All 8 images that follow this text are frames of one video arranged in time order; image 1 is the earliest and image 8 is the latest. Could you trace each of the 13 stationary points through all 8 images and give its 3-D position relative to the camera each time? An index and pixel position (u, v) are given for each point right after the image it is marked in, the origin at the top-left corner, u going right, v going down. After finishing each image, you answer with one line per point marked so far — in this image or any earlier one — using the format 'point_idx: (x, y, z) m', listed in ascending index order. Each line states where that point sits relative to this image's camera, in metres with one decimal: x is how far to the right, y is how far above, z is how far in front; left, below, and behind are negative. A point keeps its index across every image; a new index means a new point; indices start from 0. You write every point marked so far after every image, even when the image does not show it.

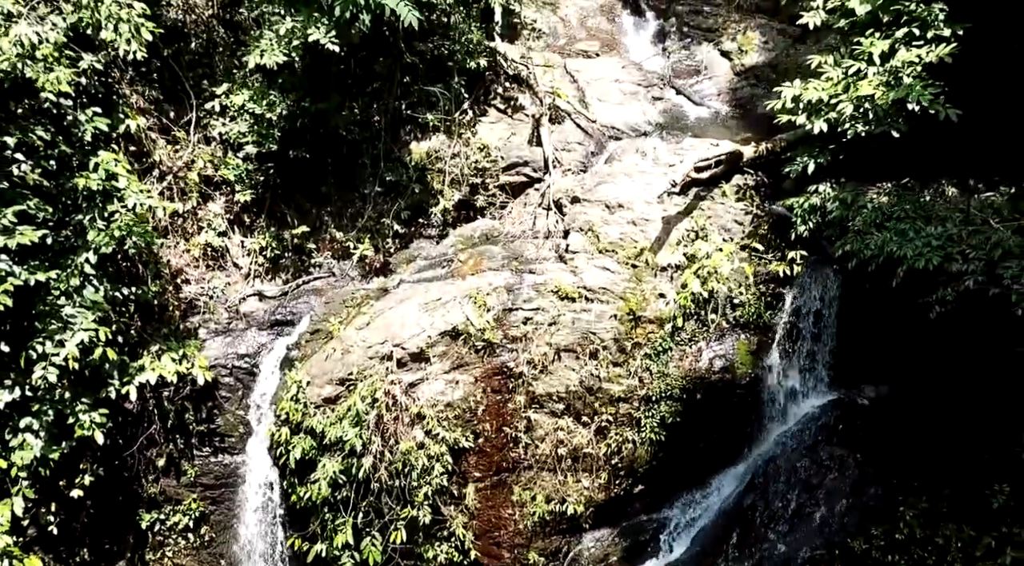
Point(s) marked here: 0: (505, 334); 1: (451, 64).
0: (0.0, -0.3, +5.4) m
1: (-0.5, +1.8, +6.8) m
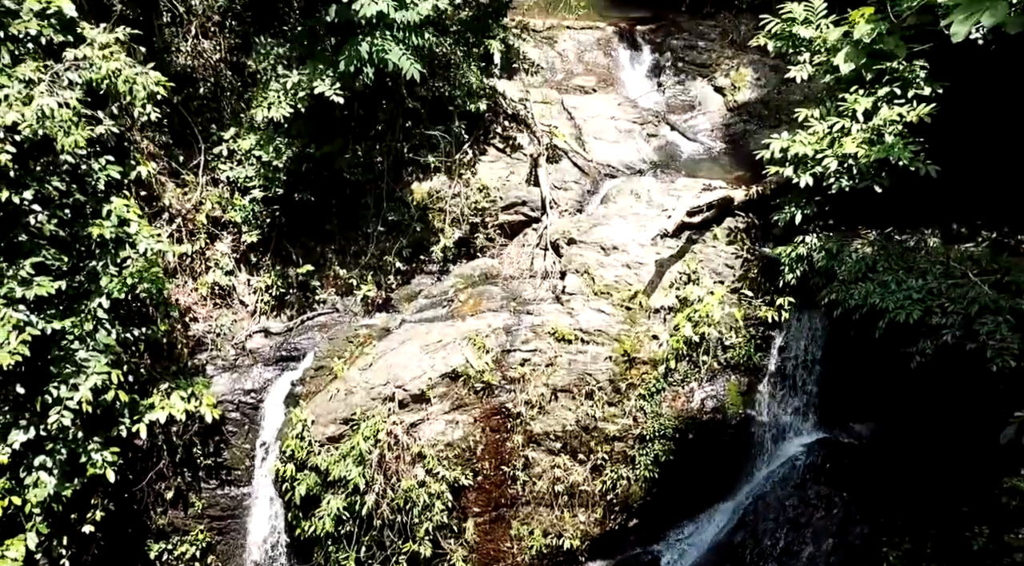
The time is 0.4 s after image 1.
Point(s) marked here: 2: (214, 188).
0: (-0.1, -0.7, +5.6) m
1: (-0.5, +1.5, +7.0) m
2: (-2.5, +0.8, +6.6) m
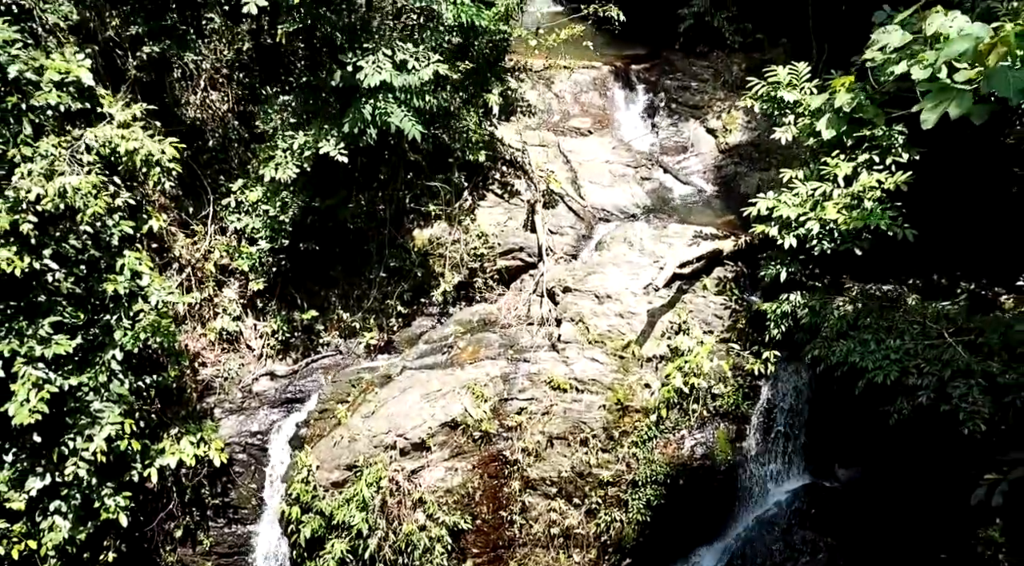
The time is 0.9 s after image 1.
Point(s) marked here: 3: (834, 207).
0: (-0.1, -1.0, +5.8) m
1: (-0.6, +1.1, +7.3) m
2: (-2.5, +0.4, +6.8) m
3: (+2.1, +0.5, +5.2) m
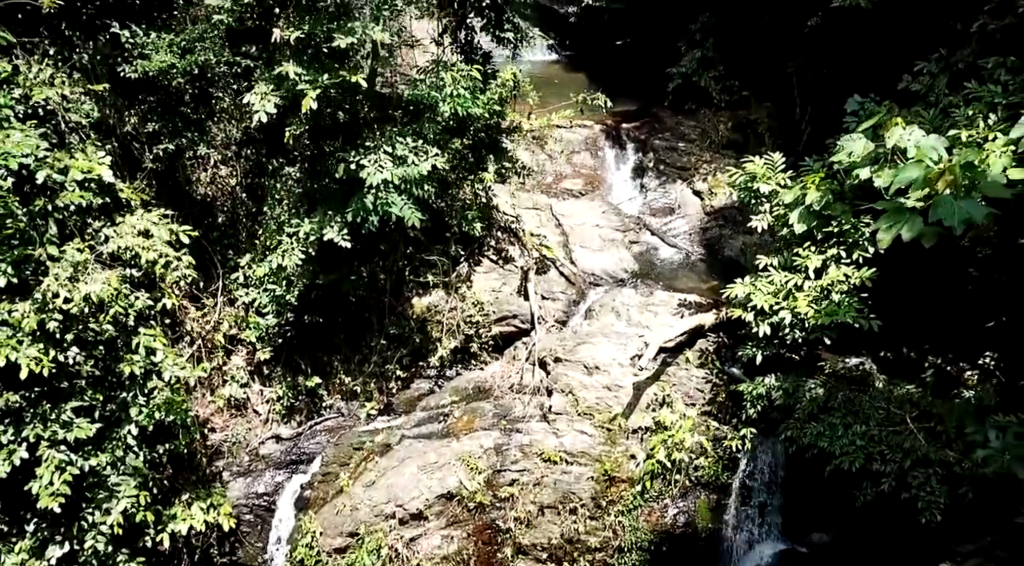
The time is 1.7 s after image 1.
0: (-0.1, -1.7, +6.2) m
1: (-0.6, +0.5, +7.6) m
2: (-2.6, -0.2, +7.2) m
3: (+2.1, -0.1, +5.6) m
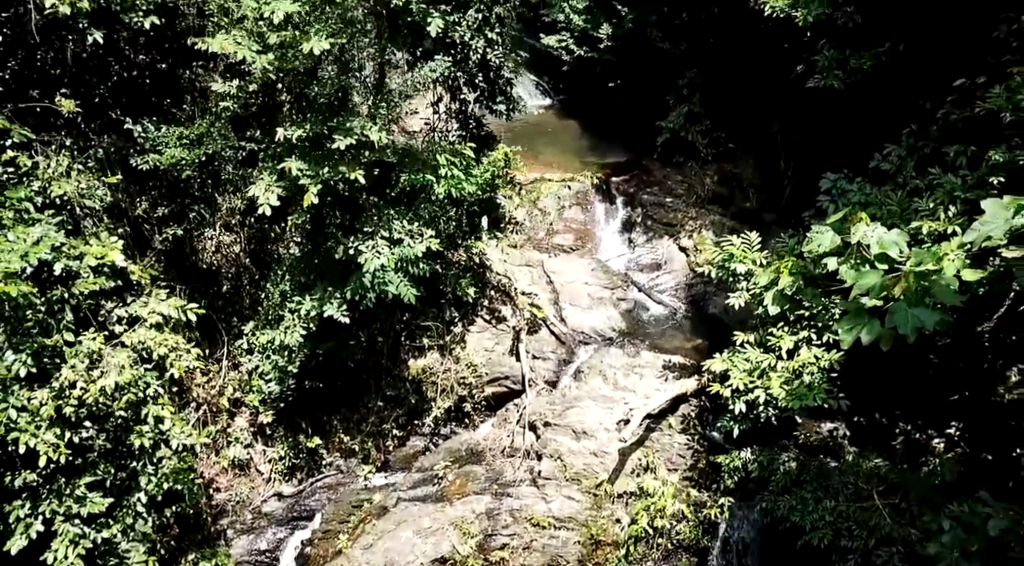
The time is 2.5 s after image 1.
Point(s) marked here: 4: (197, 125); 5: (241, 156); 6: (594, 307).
0: (-0.2, -2.3, +6.5) m
1: (-0.7, -0.2, +8.0) m
2: (-2.6, -0.9, +7.5) m
3: (+2.0, -0.7, +5.9) m
4: (-2.5, +1.2, +6.3) m
5: (-2.3, +1.1, +6.7) m
6: (+0.9, -0.3, +8.8) m
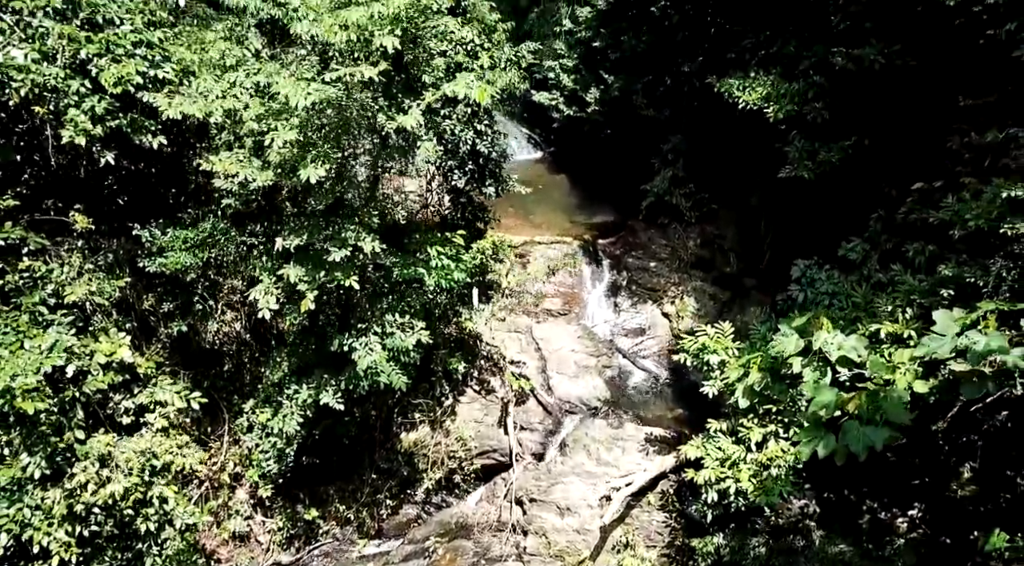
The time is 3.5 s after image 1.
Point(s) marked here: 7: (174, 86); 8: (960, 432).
0: (-0.3, -3.1, +6.8) m
1: (-0.8, -1.0, +8.4) m
2: (-2.8, -1.7, +7.9) m
3: (+1.9, -1.5, +6.3) m
4: (-2.6, +0.5, +6.7) m
5: (-2.4, +0.3, +7.0) m
6: (+0.8, -1.1, +9.1) m
7: (-2.7, +1.5, +6.3) m
8: (+3.4, -1.1, +5.9) m
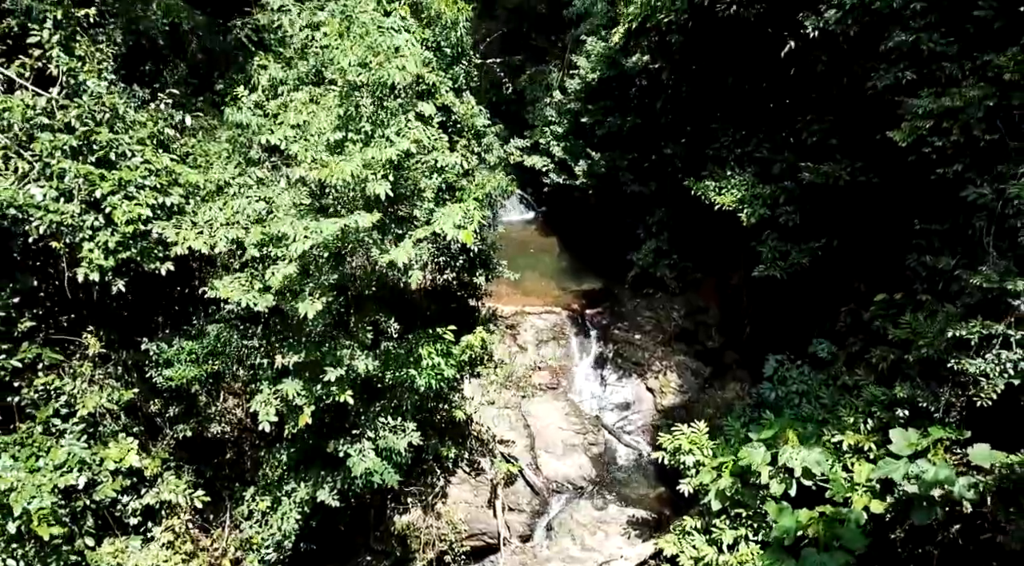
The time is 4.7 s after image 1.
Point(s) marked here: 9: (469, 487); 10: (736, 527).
0: (-0.5, -4.0, +7.2) m
1: (-0.9, -1.9, +8.8) m
2: (-2.9, -2.6, +8.2) m
3: (+1.7, -2.5, +6.7) m
4: (-2.7, -0.5, +7.1) m
5: (-2.5, -0.7, +7.5) m
6: (+0.7, -2.1, +9.5) m
7: (-2.8, +0.6, +6.7) m
8: (+3.2, -2.0, +6.3) m
9: (-0.5, -2.3, +8.9) m
10: (+1.9, -2.1, +6.9) m
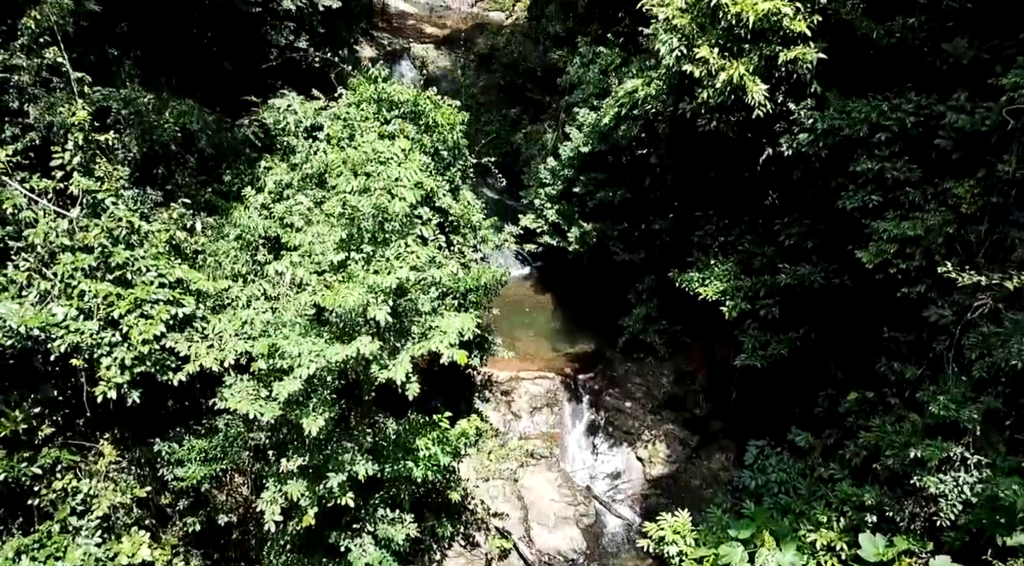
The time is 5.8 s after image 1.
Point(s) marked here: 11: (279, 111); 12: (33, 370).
0: (-0.5, -5.0, +7.5) m
1: (-1.0, -2.9, +9.1) m
2: (-3.0, -3.6, +8.6) m
3: (+1.7, -3.4, +7.0) m
4: (-2.8, -1.5, +7.5) m
5: (-2.6, -1.6, +7.8) m
6: (+0.6, -3.1, +9.9) m
7: (-2.9, -0.4, +7.1) m
8: (+3.2, -3.0, +6.7) m
9: (-0.6, -3.3, +9.3) m
10: (+1.9, -3.0, +7.2) m
11: (-2.6, +2.0, +8.9) m
12: (-4.1, -0.7, +6.8) m
